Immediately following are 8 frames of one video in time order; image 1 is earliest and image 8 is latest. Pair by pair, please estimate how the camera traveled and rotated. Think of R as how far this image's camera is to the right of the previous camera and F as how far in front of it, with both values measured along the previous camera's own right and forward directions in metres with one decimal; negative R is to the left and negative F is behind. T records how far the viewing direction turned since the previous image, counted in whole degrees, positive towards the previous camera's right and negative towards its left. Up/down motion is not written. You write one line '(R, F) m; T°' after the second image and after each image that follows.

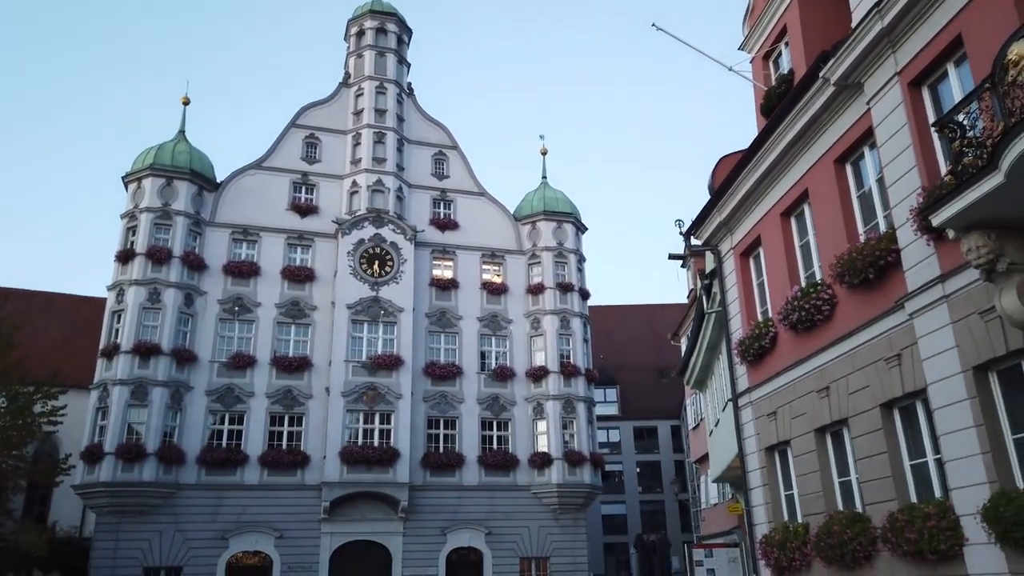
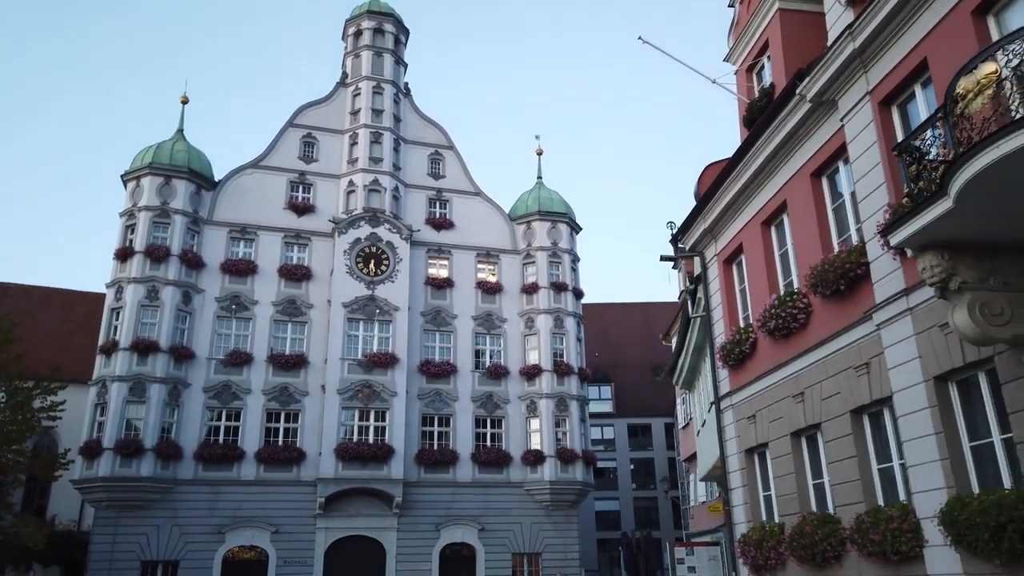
(+0.2, -0.4) m; 0°
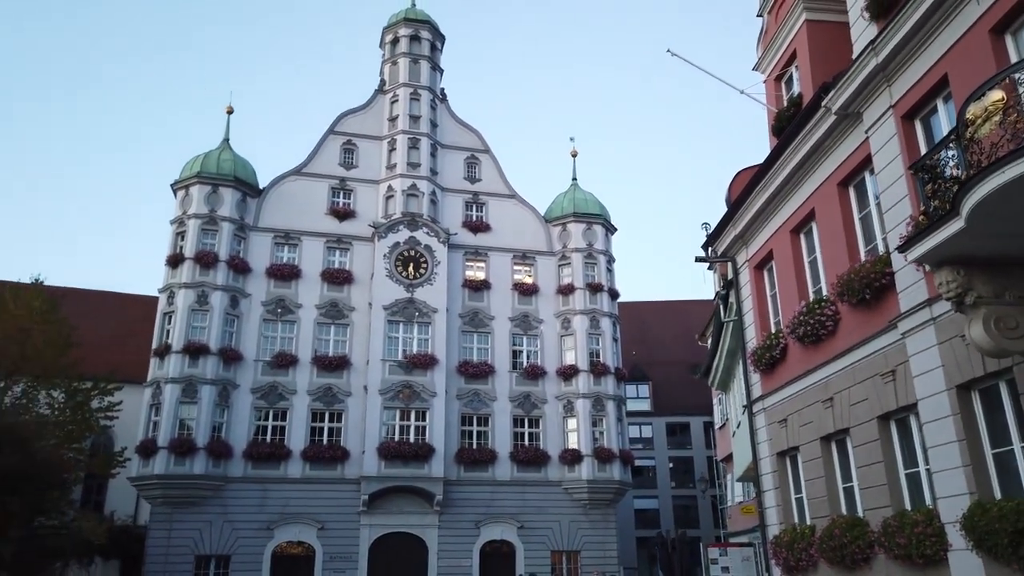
(+0.1, -0.5) m; -3°
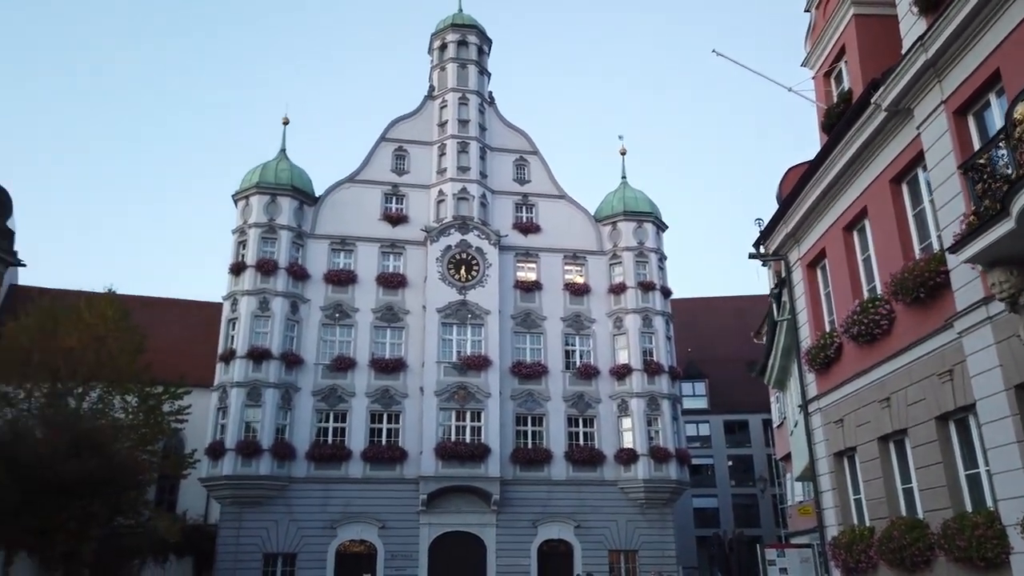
(+0.1, -0.2) m; -4°
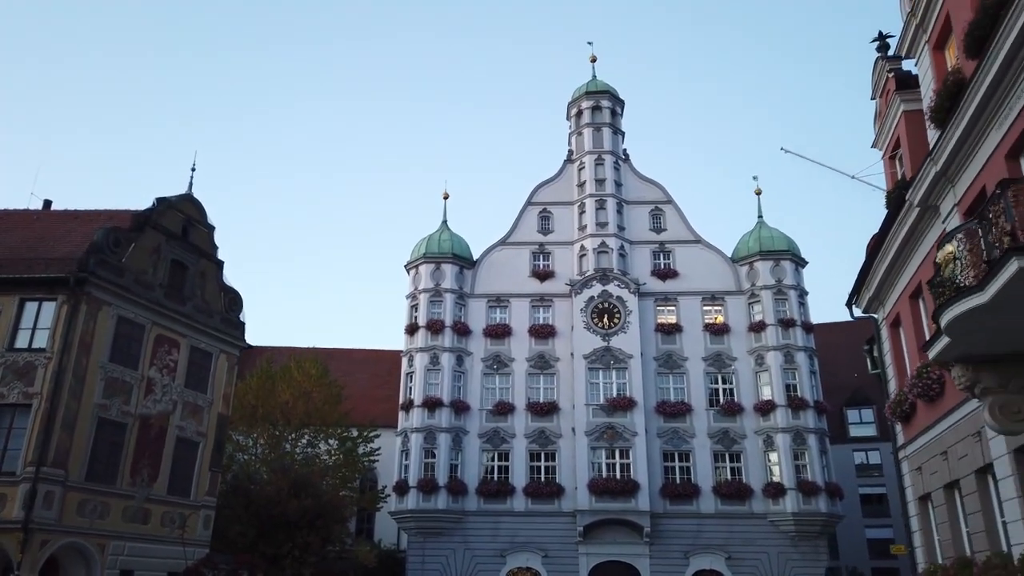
(+1.6, -3.2) m; -13°
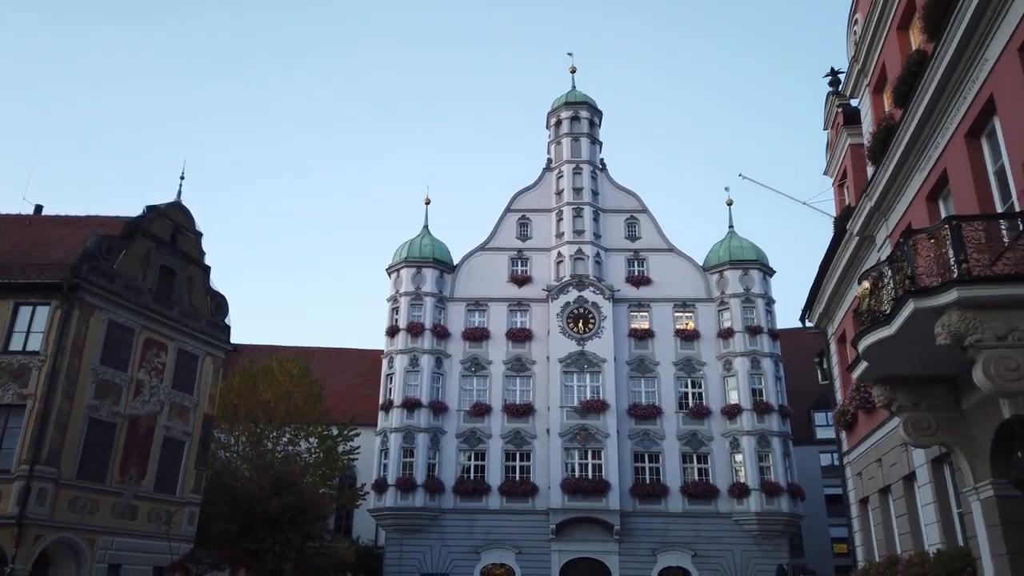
(+0.1, -1.1) m; +1°
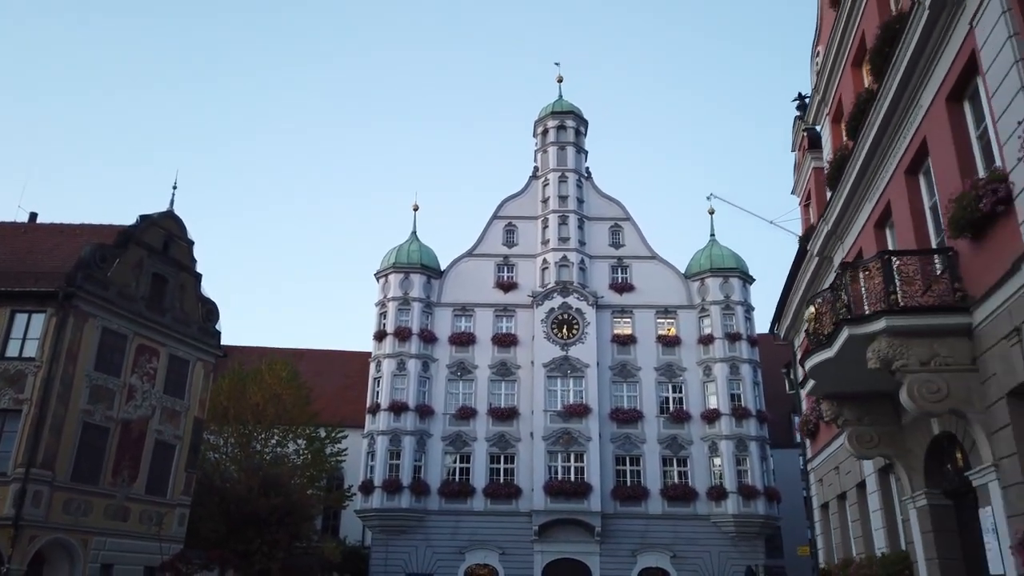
(+0.2, -0.8) m; +1°
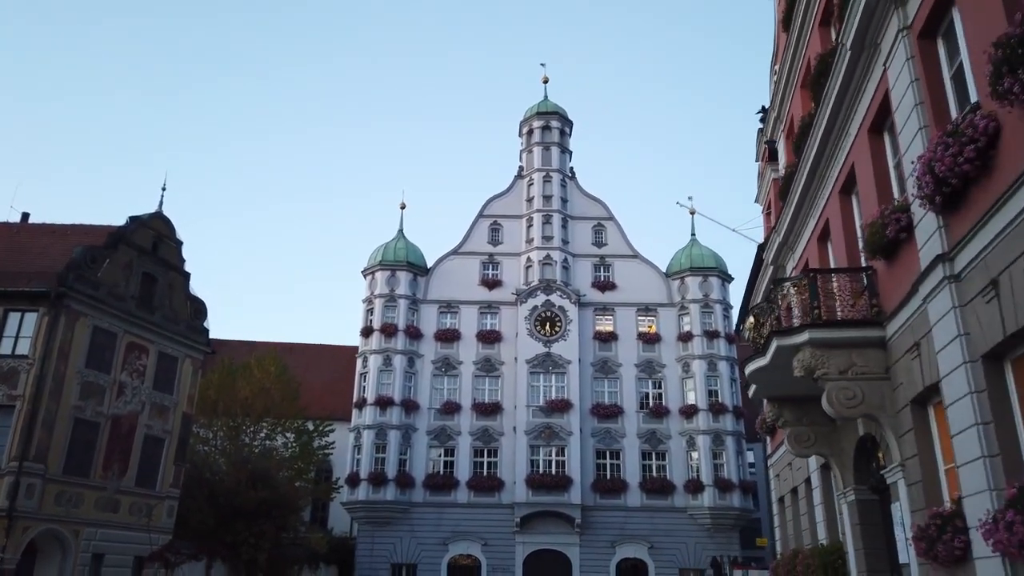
(+0.5, -0.9) m; +1°
